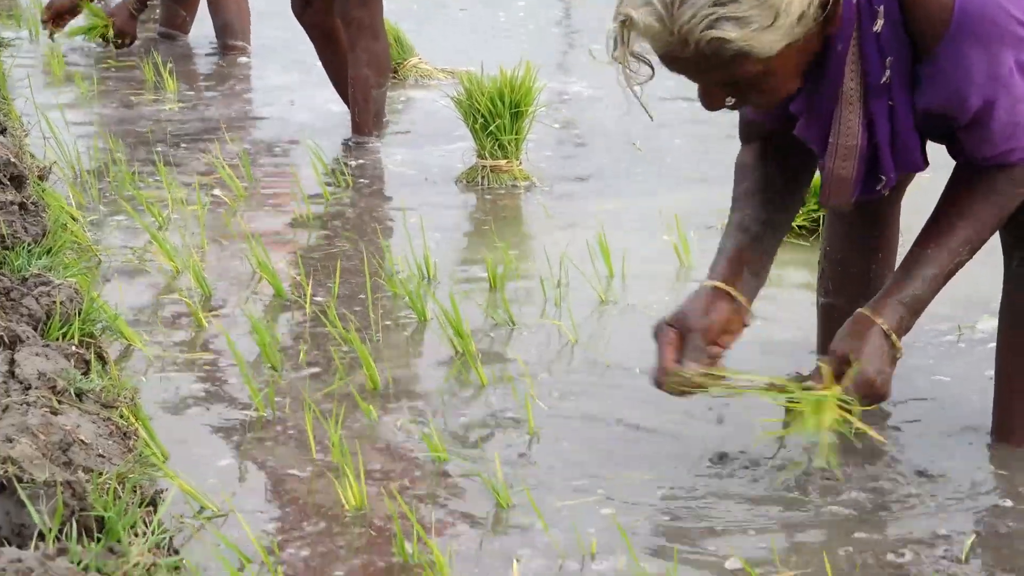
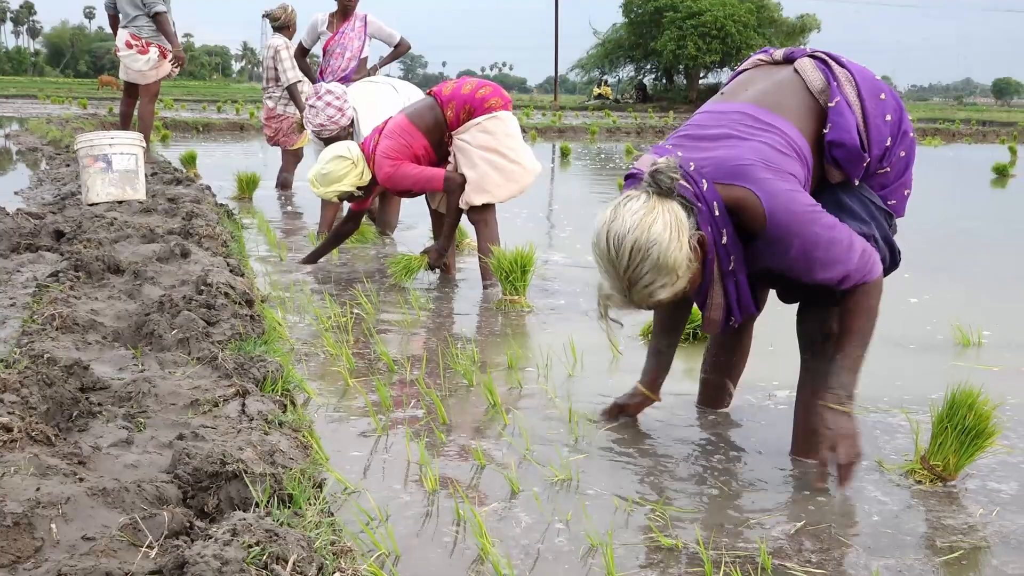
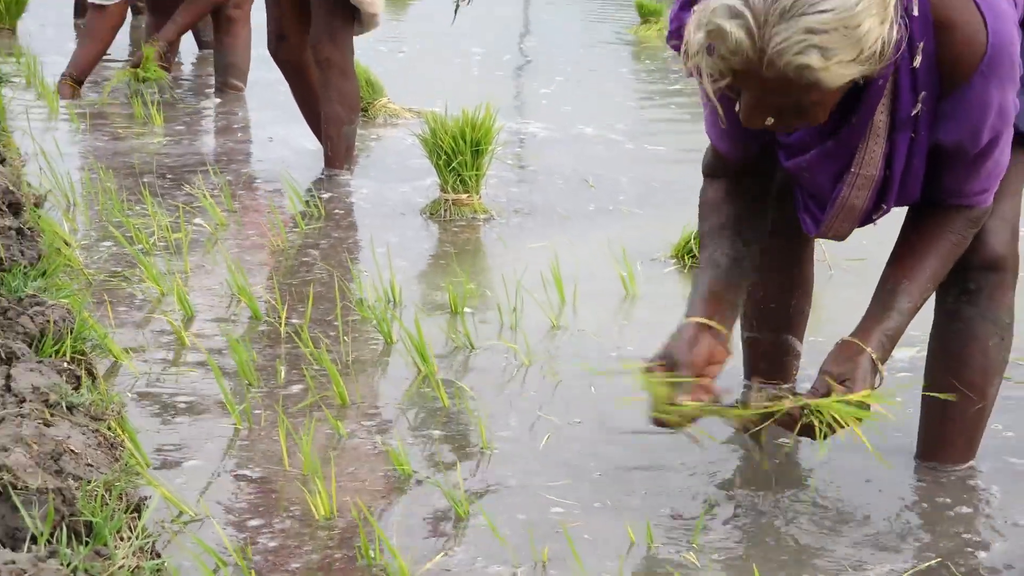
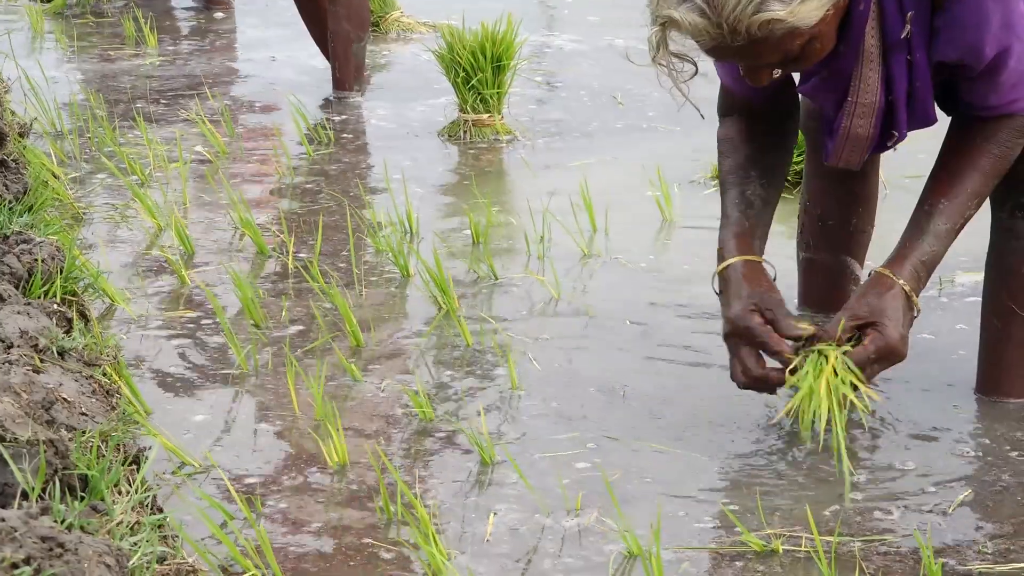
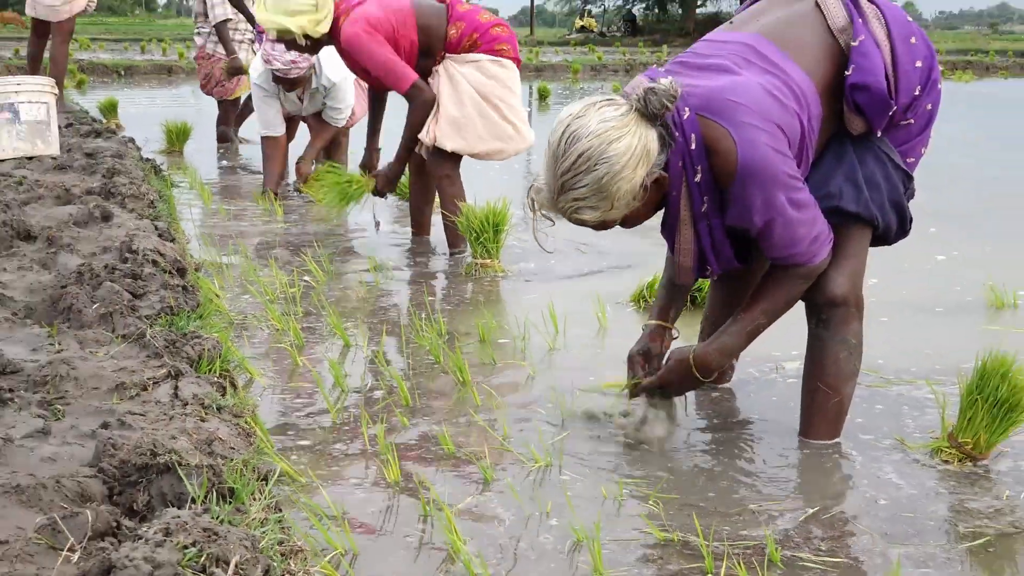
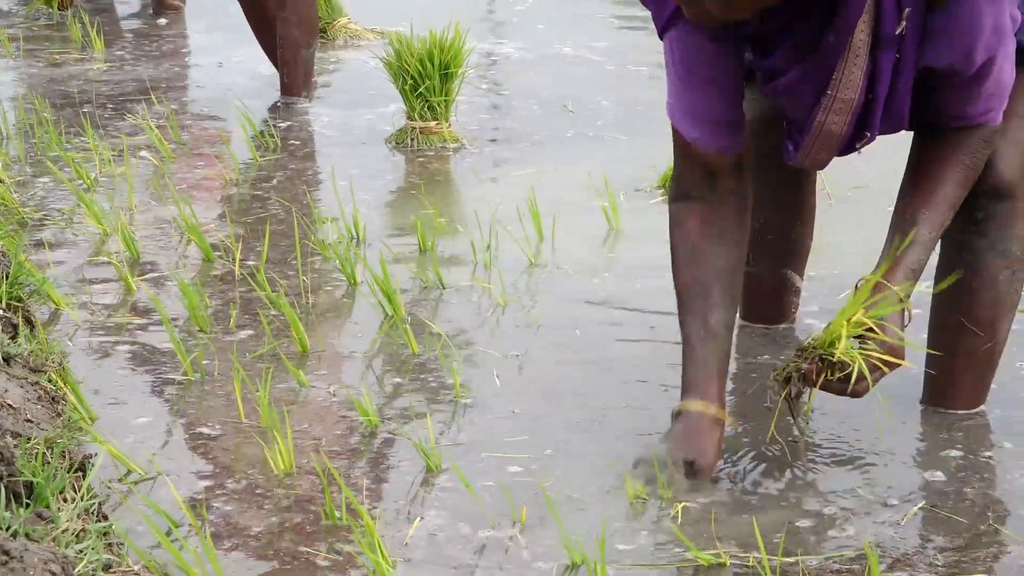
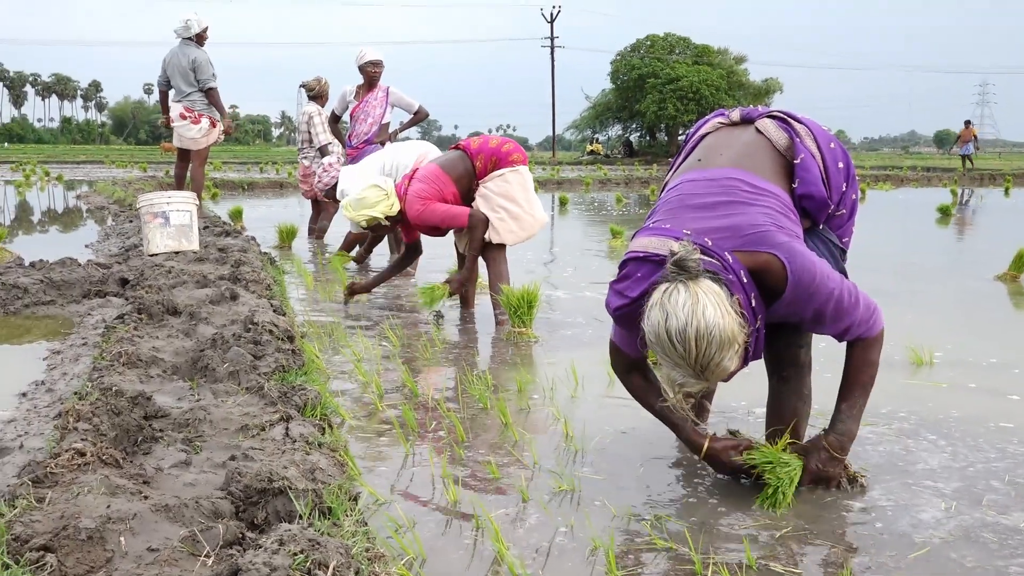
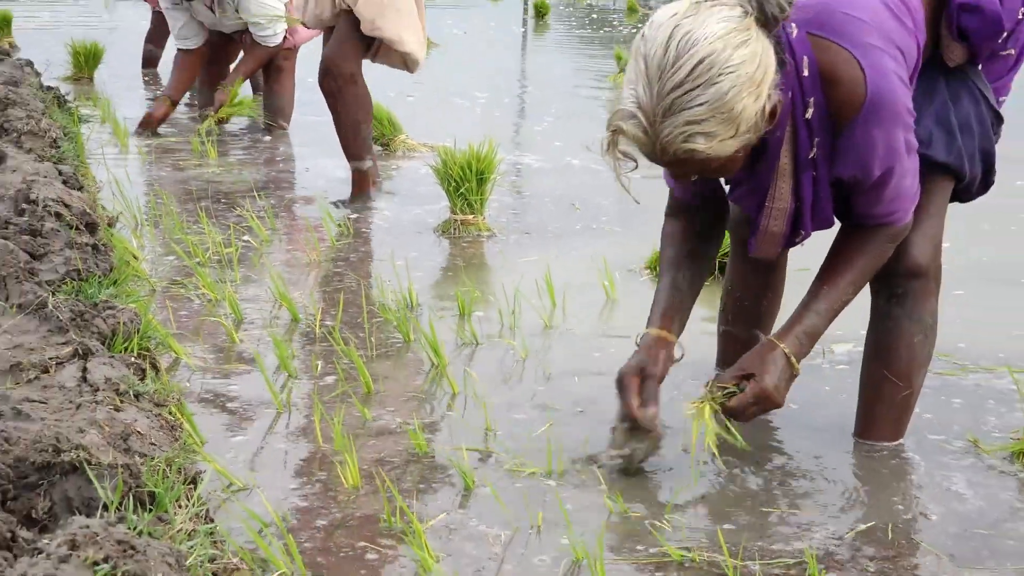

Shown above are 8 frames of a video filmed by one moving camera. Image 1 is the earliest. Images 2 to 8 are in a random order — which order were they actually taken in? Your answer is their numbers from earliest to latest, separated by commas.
4, 6, 3, 8, 5, 2, 7
